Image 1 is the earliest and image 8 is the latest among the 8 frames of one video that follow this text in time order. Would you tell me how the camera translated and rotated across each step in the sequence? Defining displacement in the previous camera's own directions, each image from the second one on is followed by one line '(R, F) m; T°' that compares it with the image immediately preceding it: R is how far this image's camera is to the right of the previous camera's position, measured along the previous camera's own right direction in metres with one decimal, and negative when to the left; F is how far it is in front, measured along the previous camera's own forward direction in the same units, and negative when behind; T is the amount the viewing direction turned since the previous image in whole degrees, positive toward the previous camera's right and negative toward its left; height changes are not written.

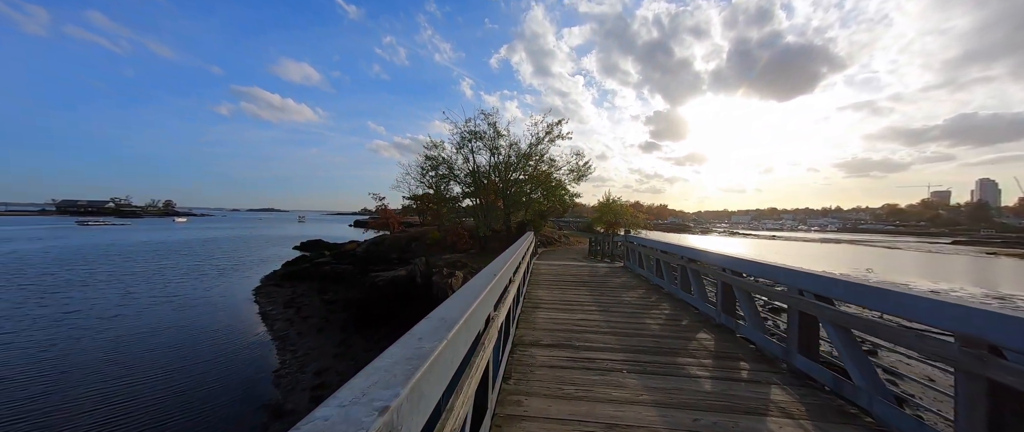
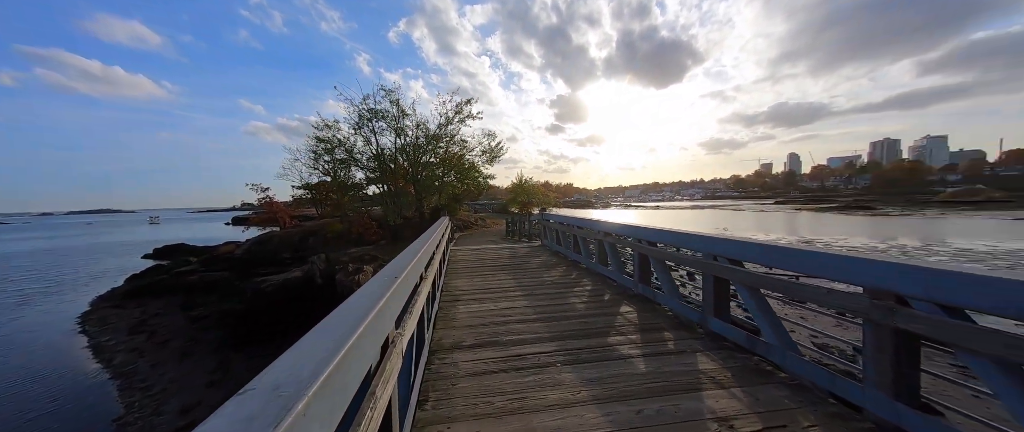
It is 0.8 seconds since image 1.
(+0.1, +0.5) m; +15°
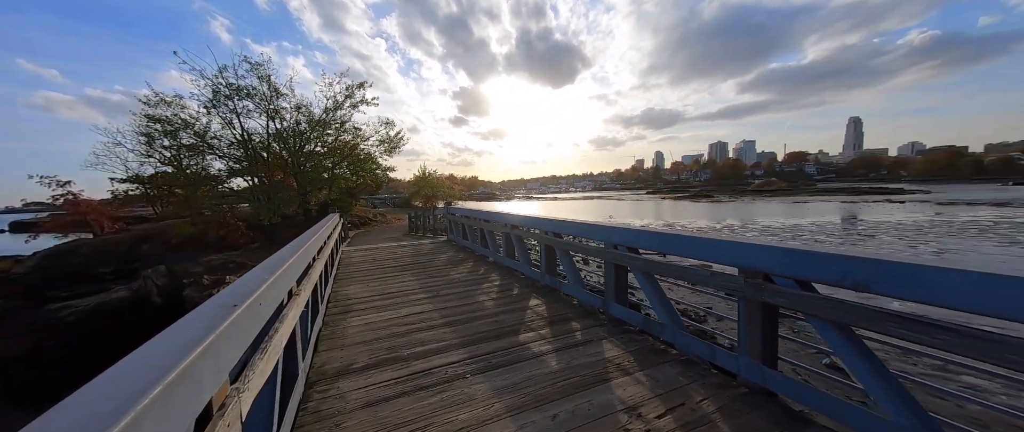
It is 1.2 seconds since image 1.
(0.0, +0.3) m; +17°
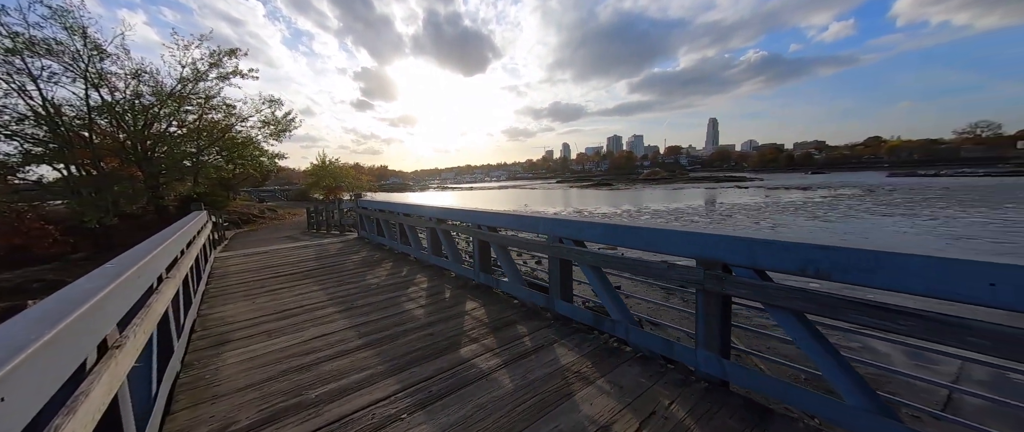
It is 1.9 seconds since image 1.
(-0.1, +0.4) m; +15°
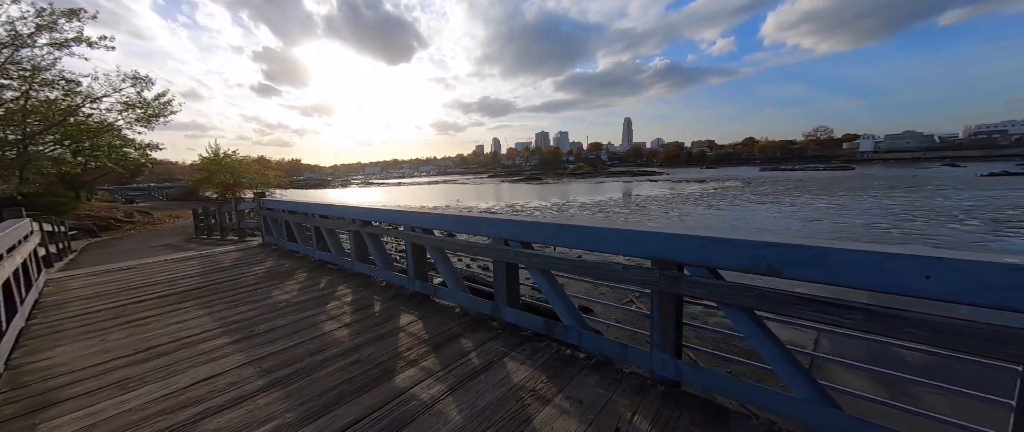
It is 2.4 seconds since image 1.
(-0.1, +0.3) m; +12°
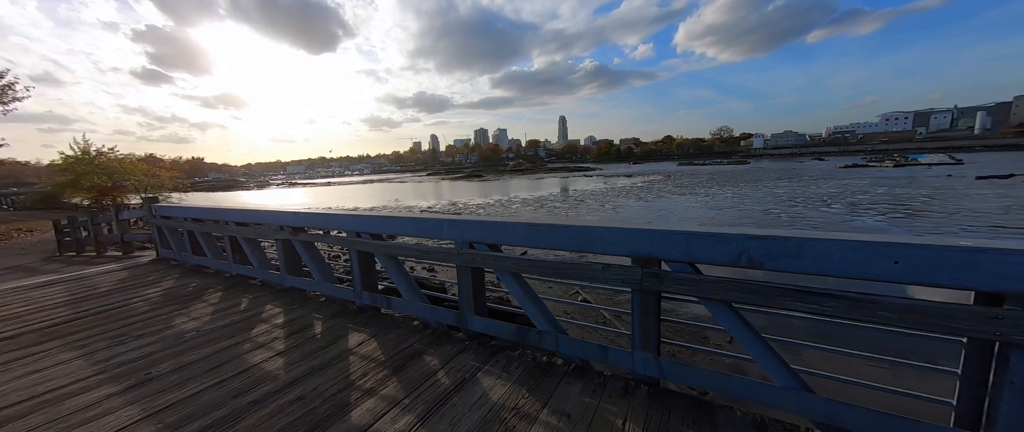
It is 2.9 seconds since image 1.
(-0.1, +0.2) m; +10°
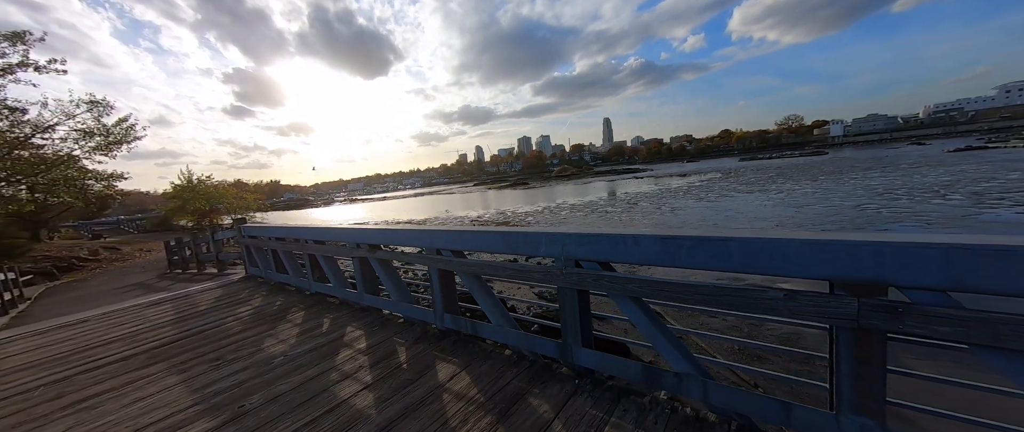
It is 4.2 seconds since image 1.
(-0.4, +0.3) m; -8°
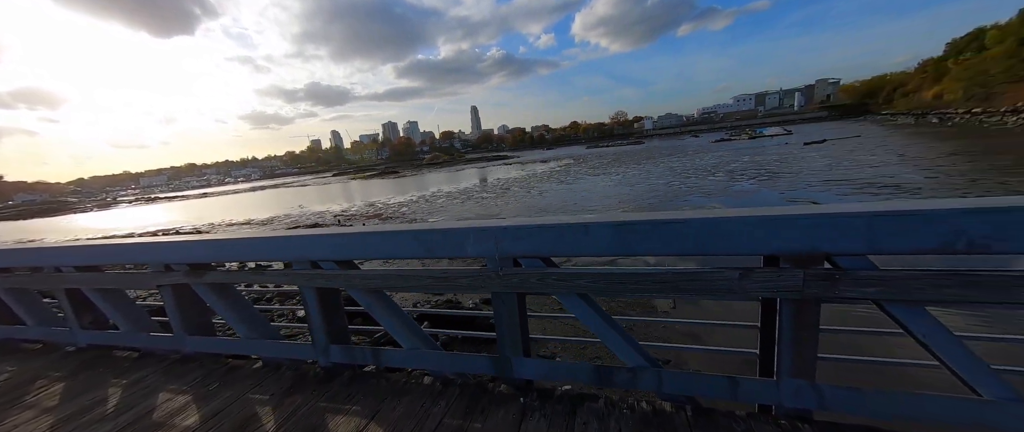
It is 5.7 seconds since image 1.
(-0.2, +0.4) m; +22°
